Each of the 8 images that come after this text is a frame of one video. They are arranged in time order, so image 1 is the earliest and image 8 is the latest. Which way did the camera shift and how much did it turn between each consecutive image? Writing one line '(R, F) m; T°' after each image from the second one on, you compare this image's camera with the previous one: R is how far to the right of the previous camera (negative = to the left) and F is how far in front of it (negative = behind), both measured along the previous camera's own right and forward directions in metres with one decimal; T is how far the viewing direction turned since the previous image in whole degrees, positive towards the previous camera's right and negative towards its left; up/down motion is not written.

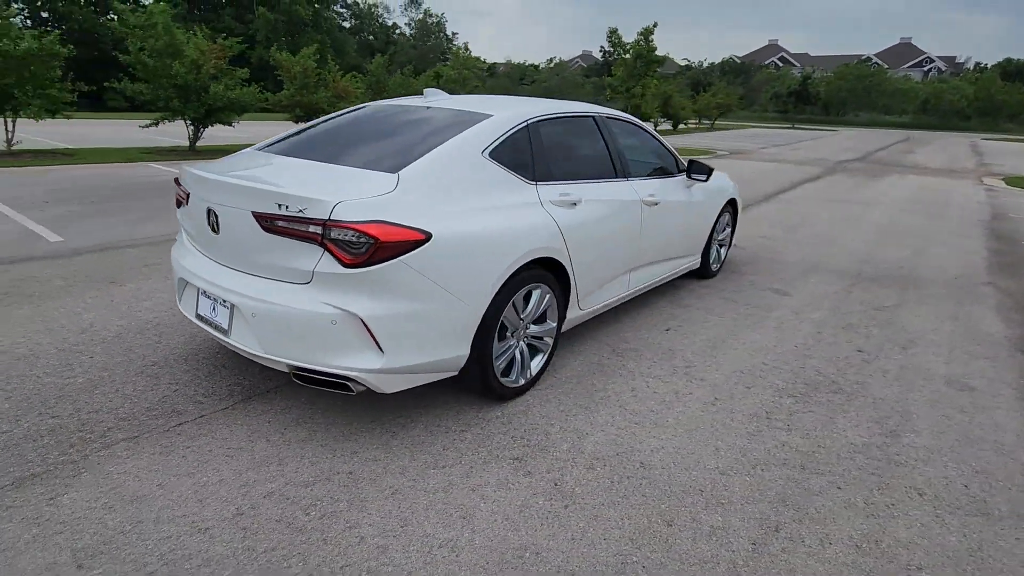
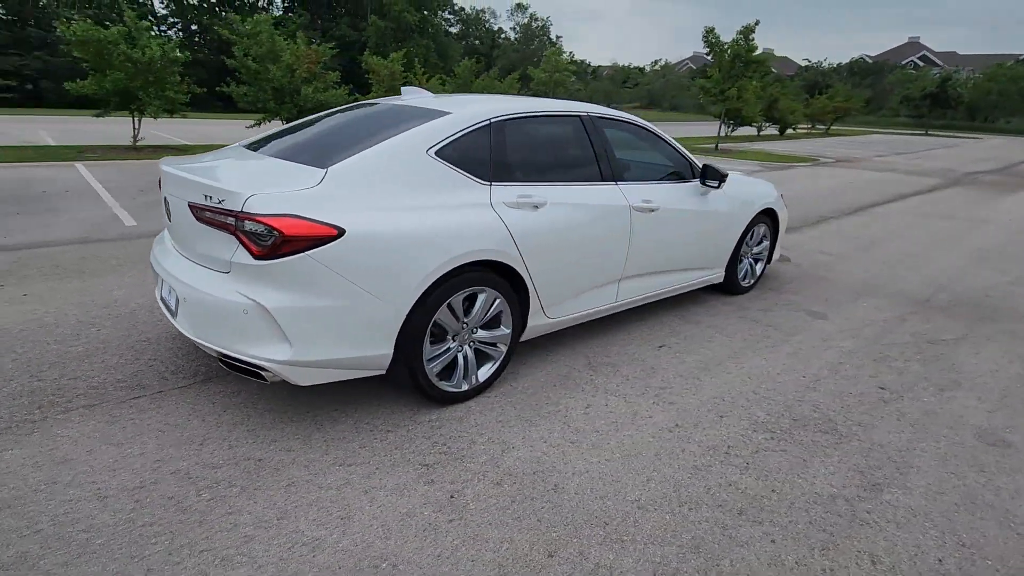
(+1.0, +0.2) m; -10°
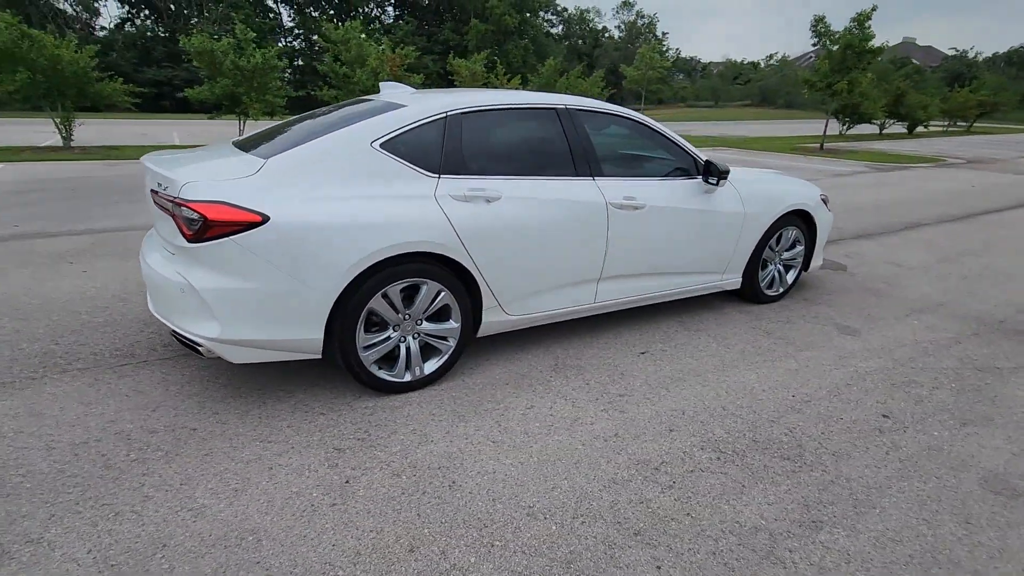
(+1.0, +0.2) m; -10°
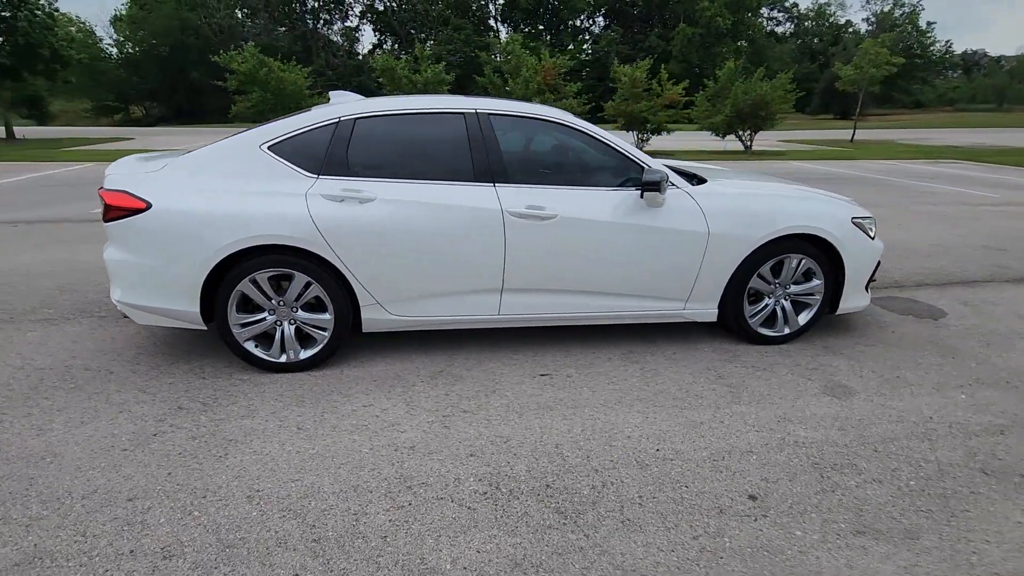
(+2.2, +0.5) m; -21°
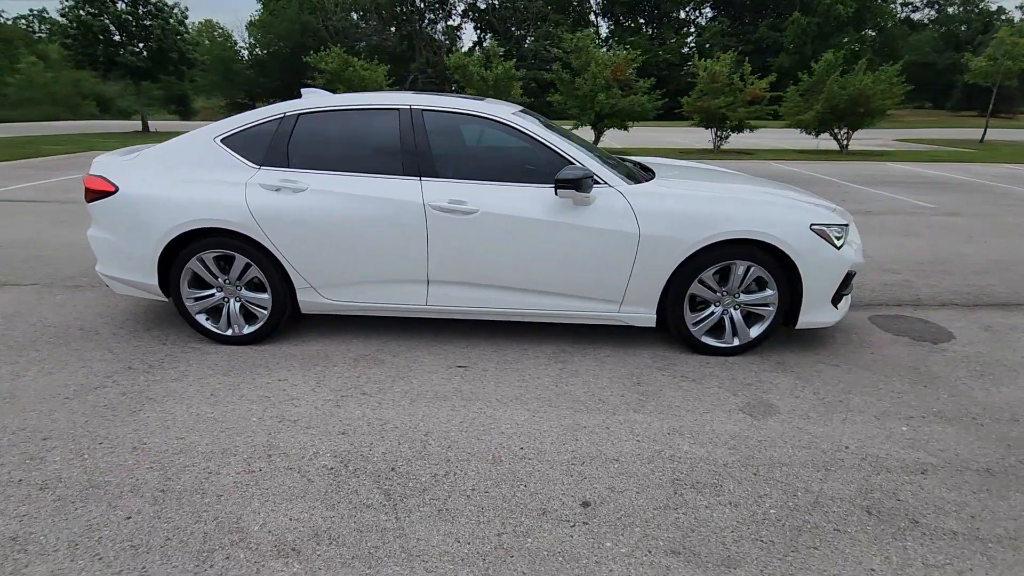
(+1.3, 0.0) m; -10°
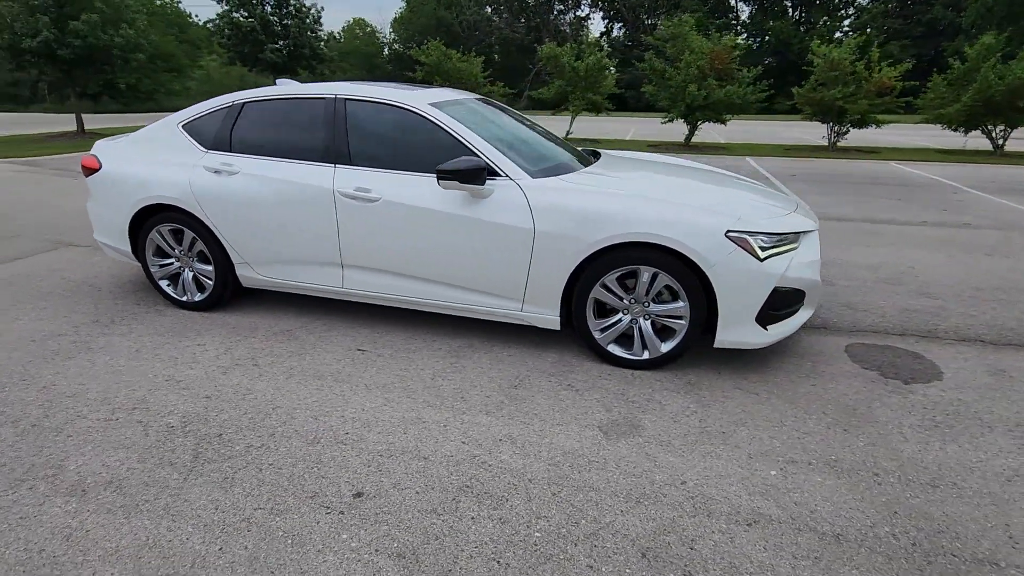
(+1.7, +0.2) m; -13°
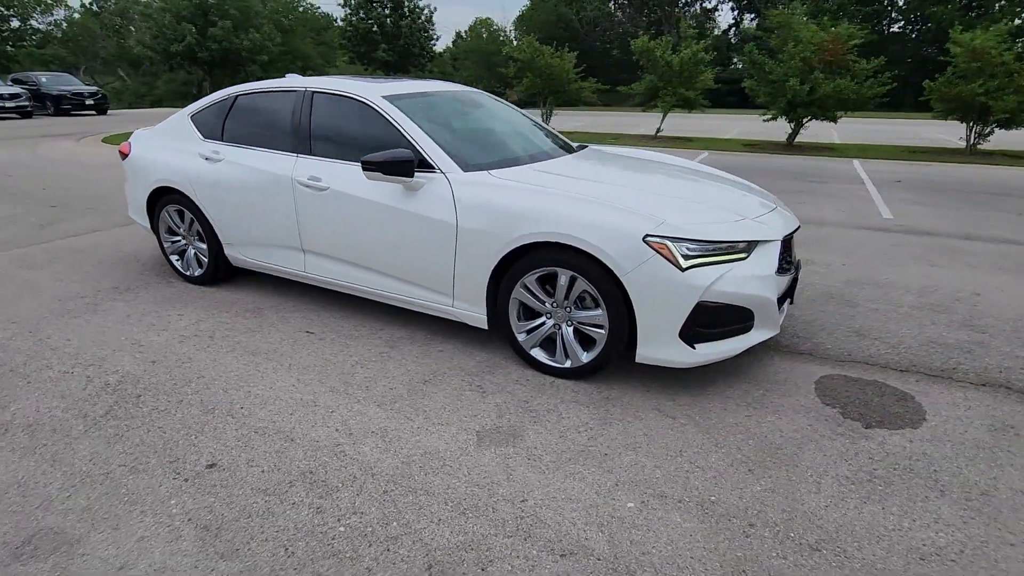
(+1.3, +0.2) m; -12°
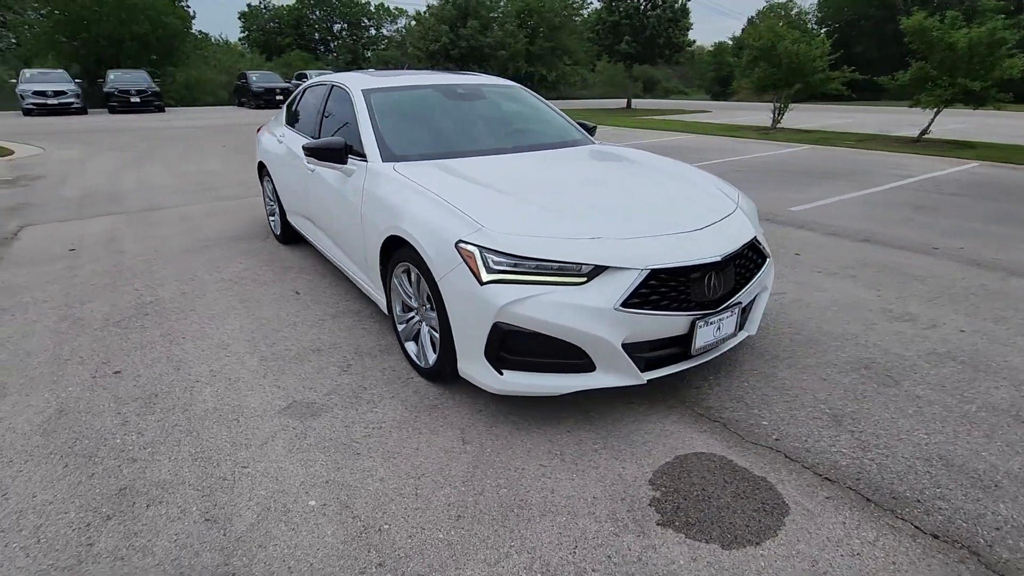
(+2.5, +0.7) m; -26°
